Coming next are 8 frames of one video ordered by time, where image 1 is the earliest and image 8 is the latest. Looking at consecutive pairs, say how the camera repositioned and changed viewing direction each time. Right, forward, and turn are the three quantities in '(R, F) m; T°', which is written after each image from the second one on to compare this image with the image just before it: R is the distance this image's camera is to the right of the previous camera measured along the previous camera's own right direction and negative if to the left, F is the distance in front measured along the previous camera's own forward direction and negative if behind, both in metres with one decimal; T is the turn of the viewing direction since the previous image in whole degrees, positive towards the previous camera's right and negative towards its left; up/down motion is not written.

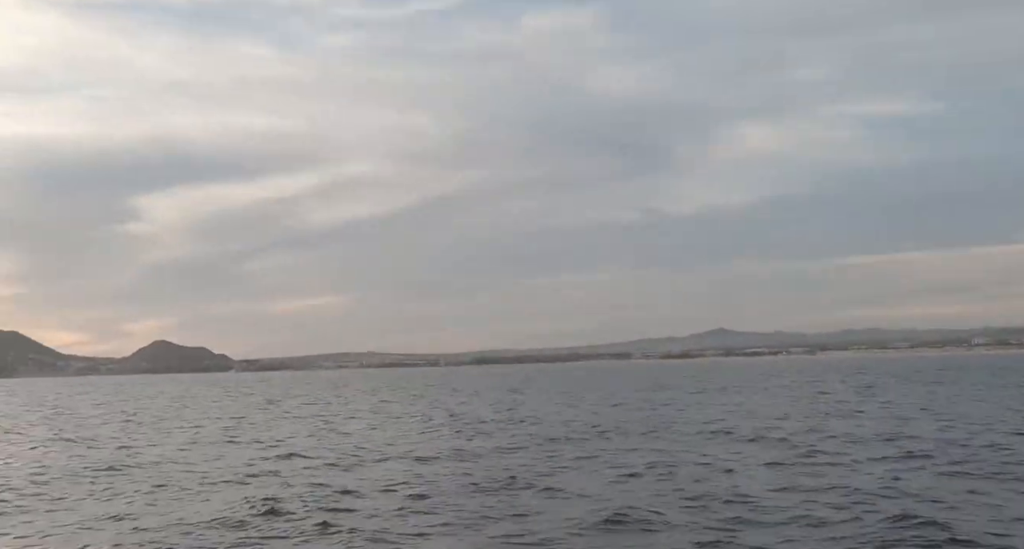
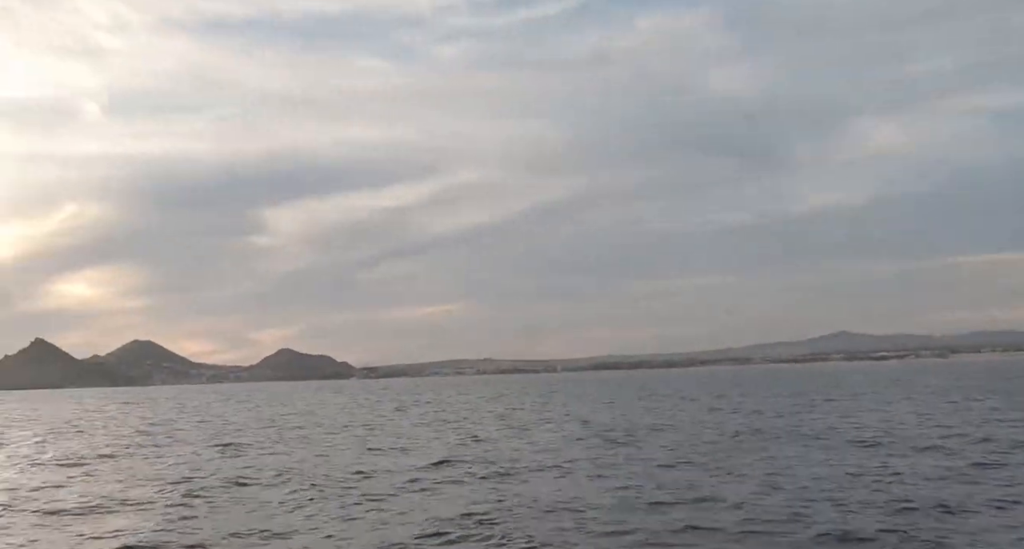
(-0.8, +1.6) m; -7°
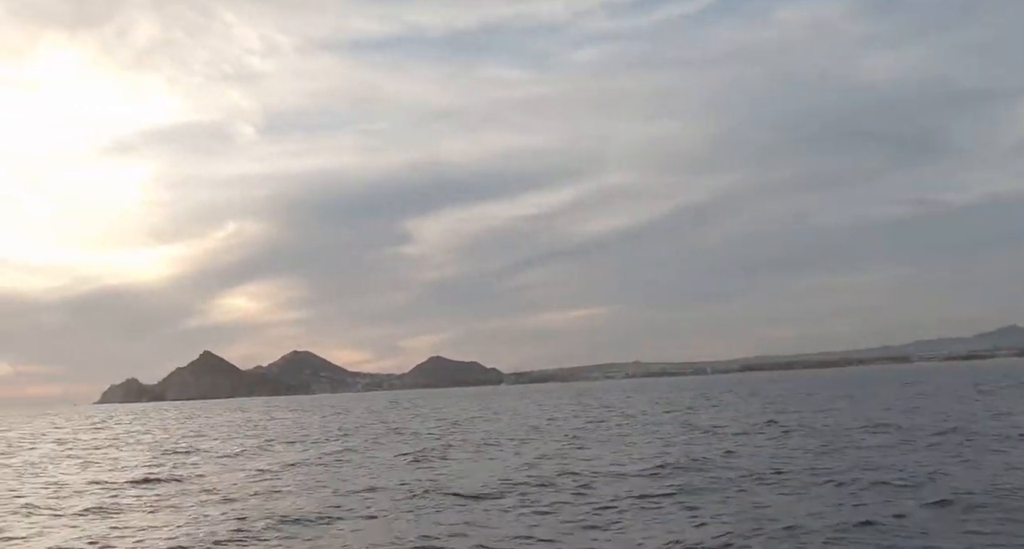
(-0.9, +1.1) m; -8°
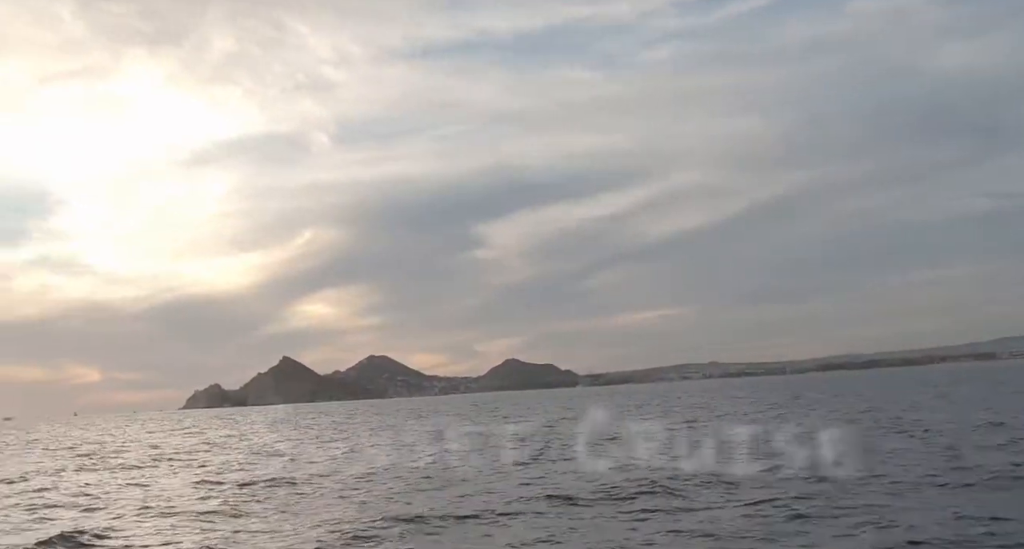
(-0.2, +0.3) m; -4°
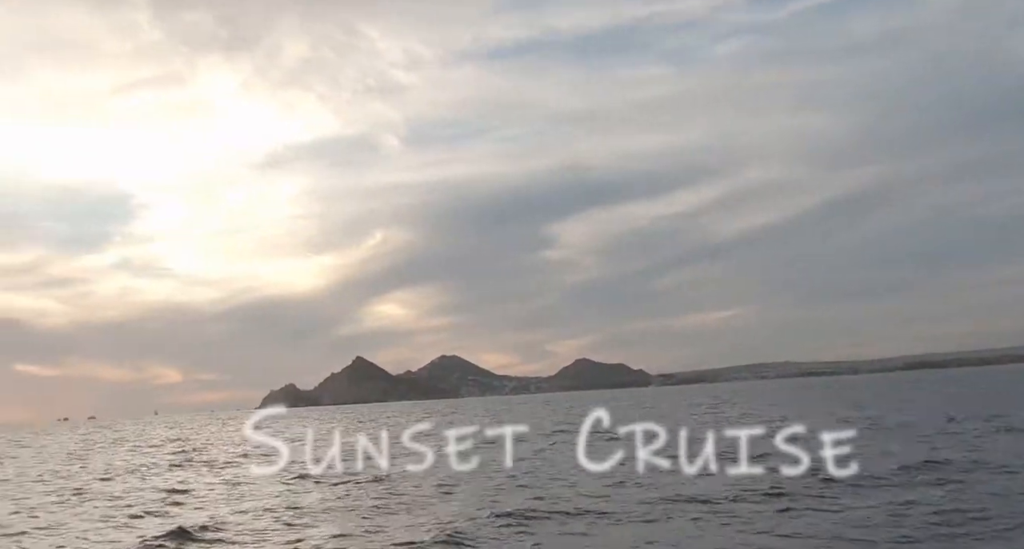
(0.0, +0.2) m; -4°
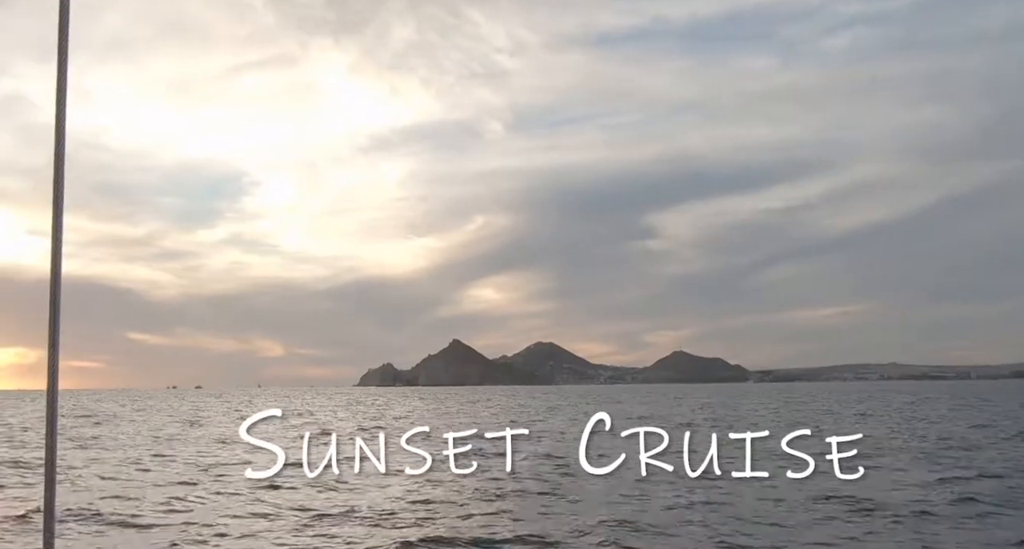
(0.0, +0.1) m; -6°
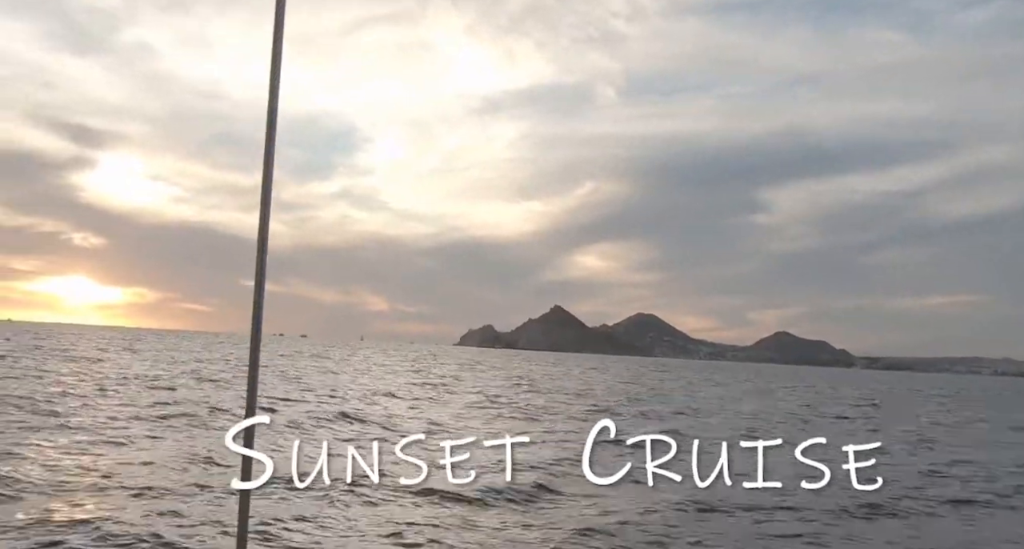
(0.0, +0.2) m; -6°
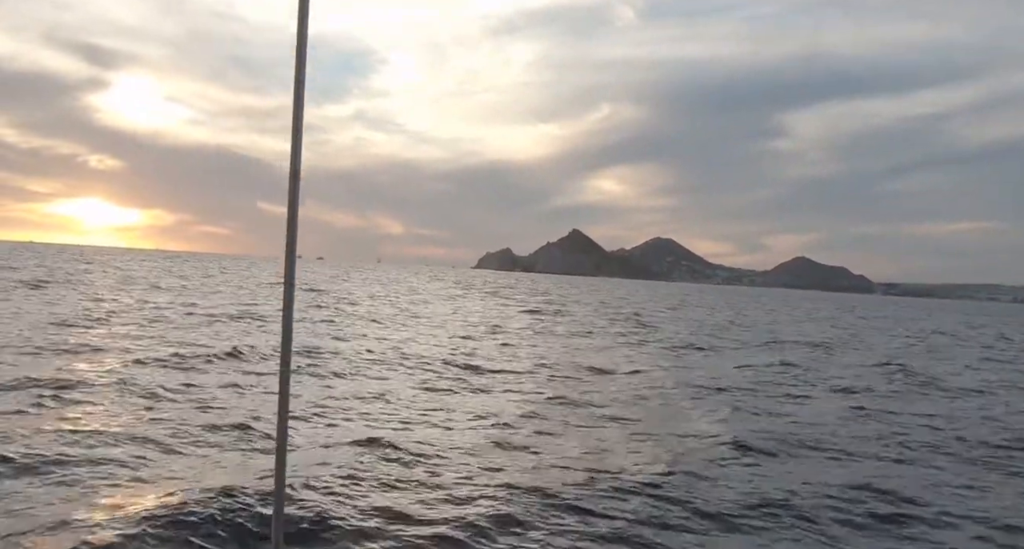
(+0.1, 0.0) m; -1°
